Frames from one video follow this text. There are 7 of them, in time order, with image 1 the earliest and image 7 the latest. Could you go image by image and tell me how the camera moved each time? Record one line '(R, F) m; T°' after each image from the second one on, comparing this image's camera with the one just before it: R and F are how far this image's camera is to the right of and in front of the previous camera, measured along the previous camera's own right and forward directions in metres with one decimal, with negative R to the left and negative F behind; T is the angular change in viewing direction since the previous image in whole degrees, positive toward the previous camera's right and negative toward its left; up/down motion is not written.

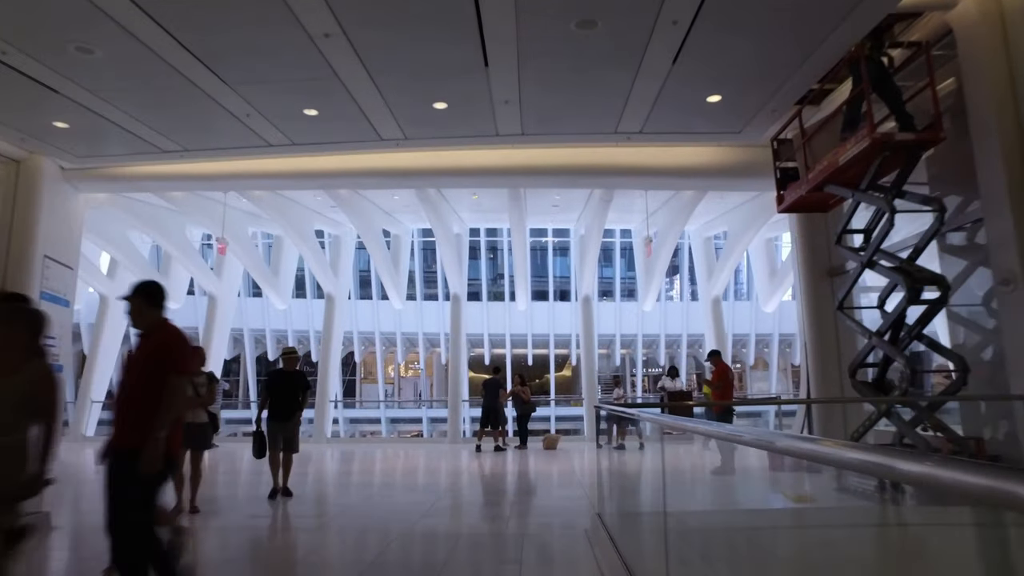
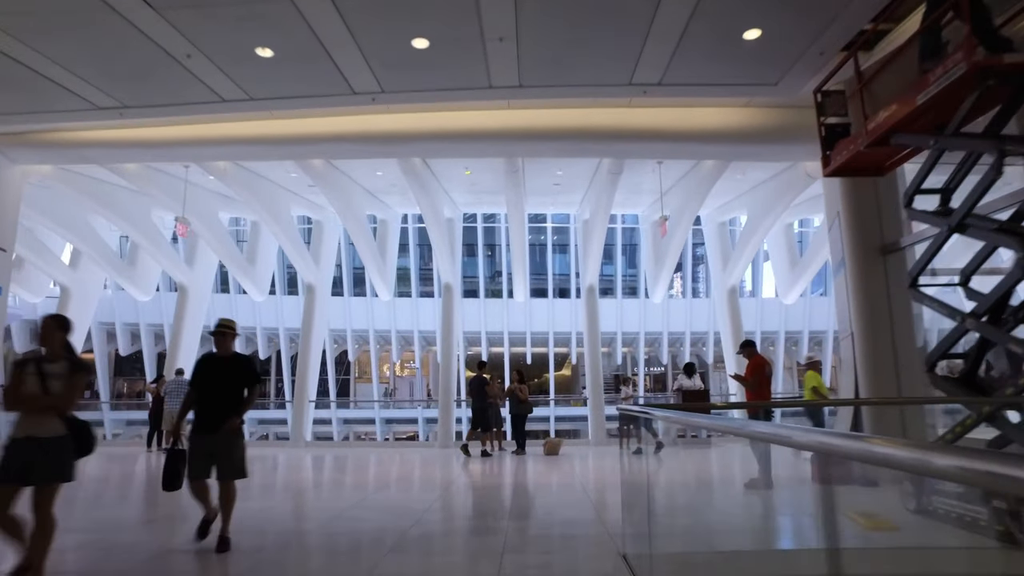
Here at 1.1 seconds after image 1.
(0.0, +1.8) m; 0°
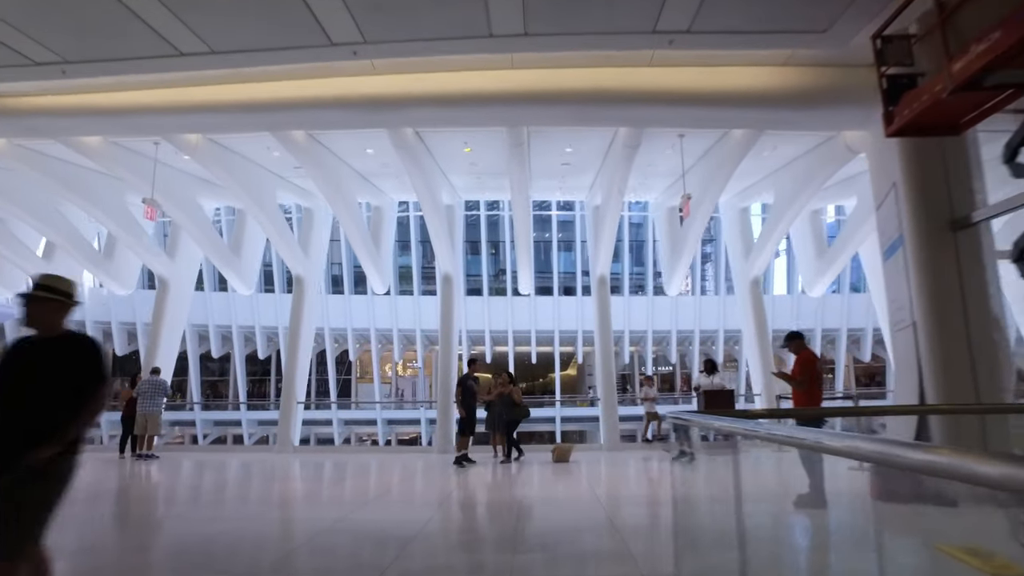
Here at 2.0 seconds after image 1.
(0.0, +1.4) m; 0°
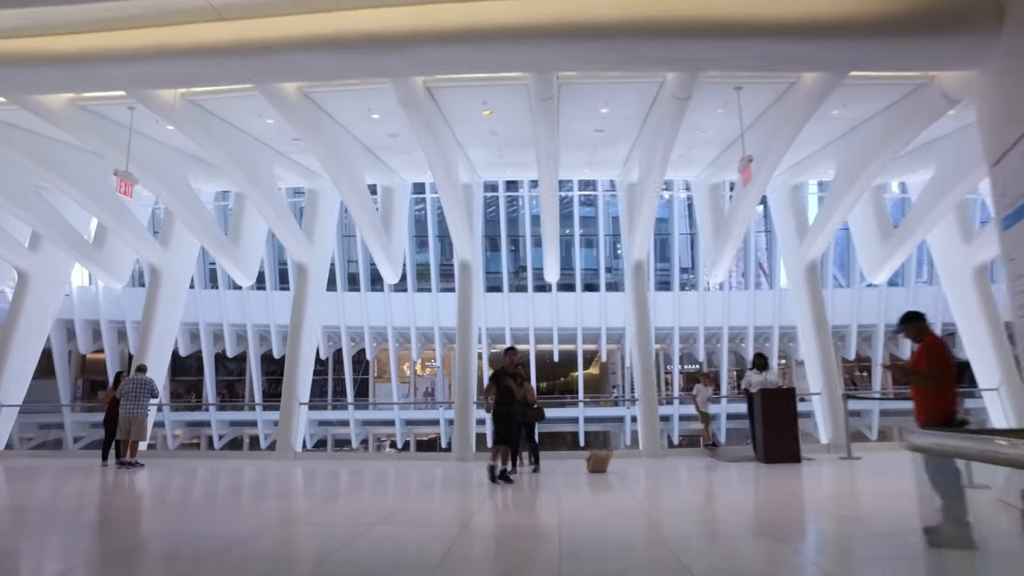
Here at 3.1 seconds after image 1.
(-0.1, +1.8) m; -2°
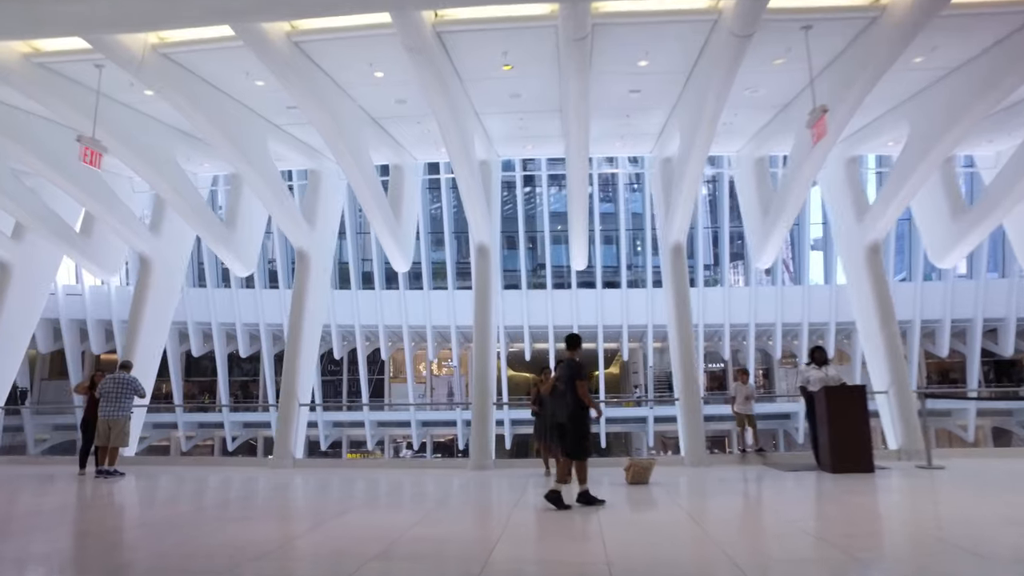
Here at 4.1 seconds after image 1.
(-0.1, +1.6) m; -1°
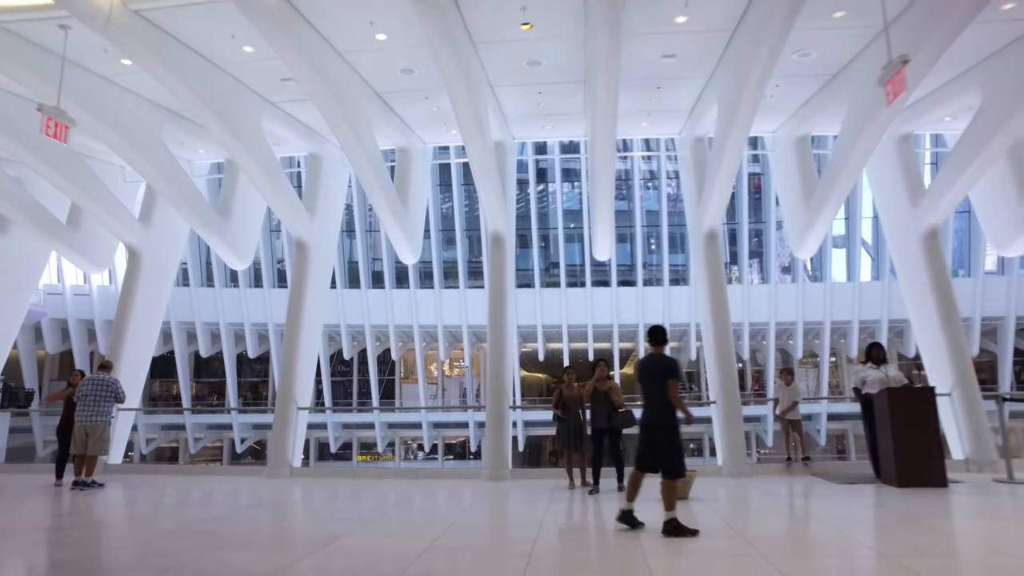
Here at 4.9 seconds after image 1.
(-0.1, +1.2) m; -1°
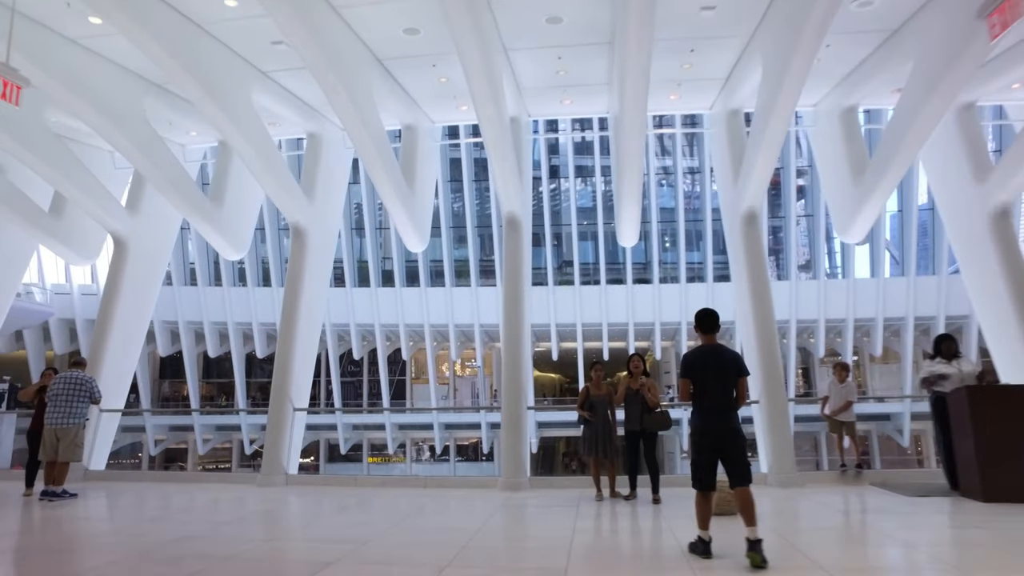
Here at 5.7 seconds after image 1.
(-0.1, +1.2) m; -1°
